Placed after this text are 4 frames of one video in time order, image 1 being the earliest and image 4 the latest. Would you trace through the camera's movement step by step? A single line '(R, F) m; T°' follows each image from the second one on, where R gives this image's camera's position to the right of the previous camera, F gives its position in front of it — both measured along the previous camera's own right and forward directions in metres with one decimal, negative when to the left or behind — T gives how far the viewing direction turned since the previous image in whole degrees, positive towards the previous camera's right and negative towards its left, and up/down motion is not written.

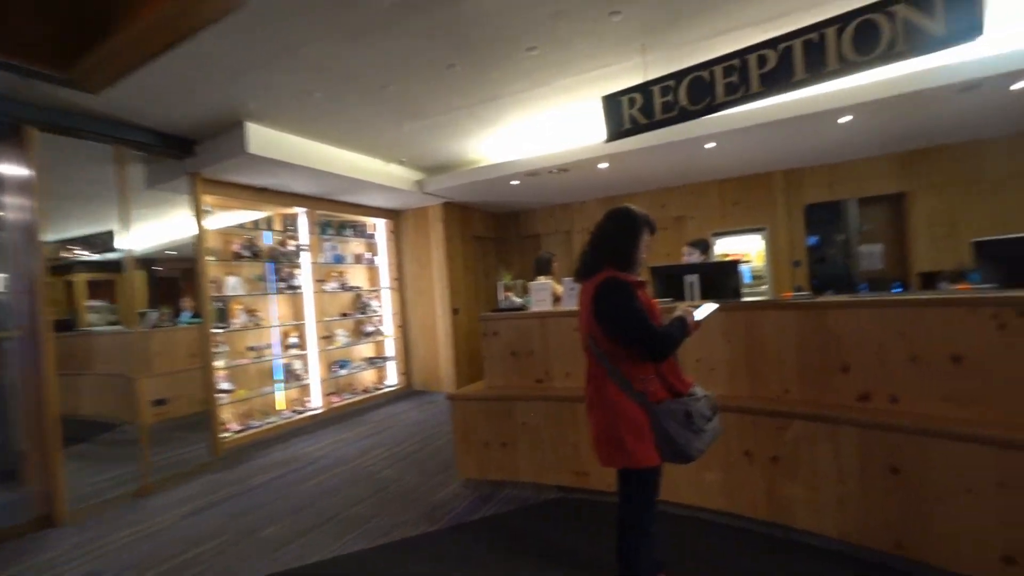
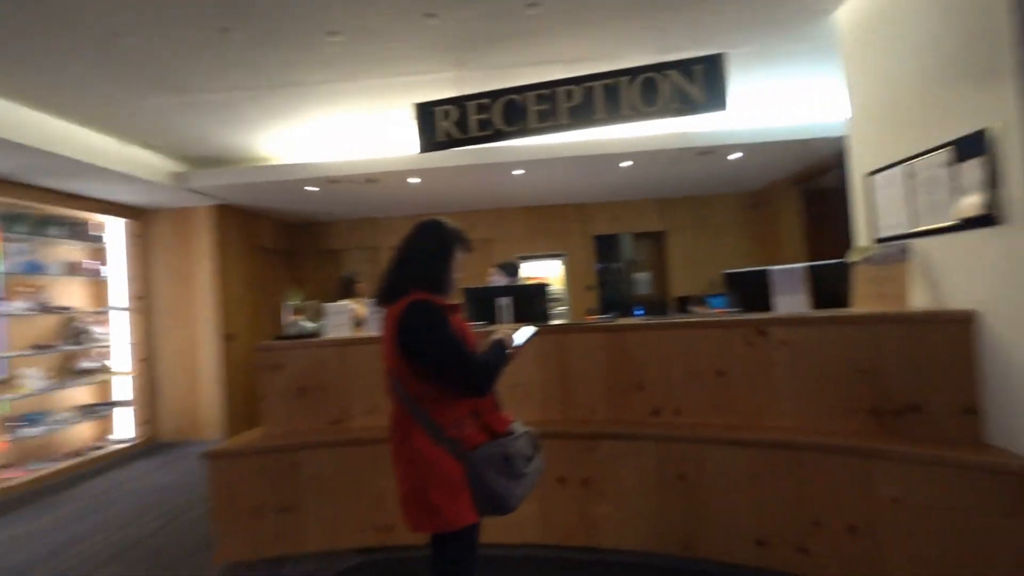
(0.0, +0.3) m; +23°
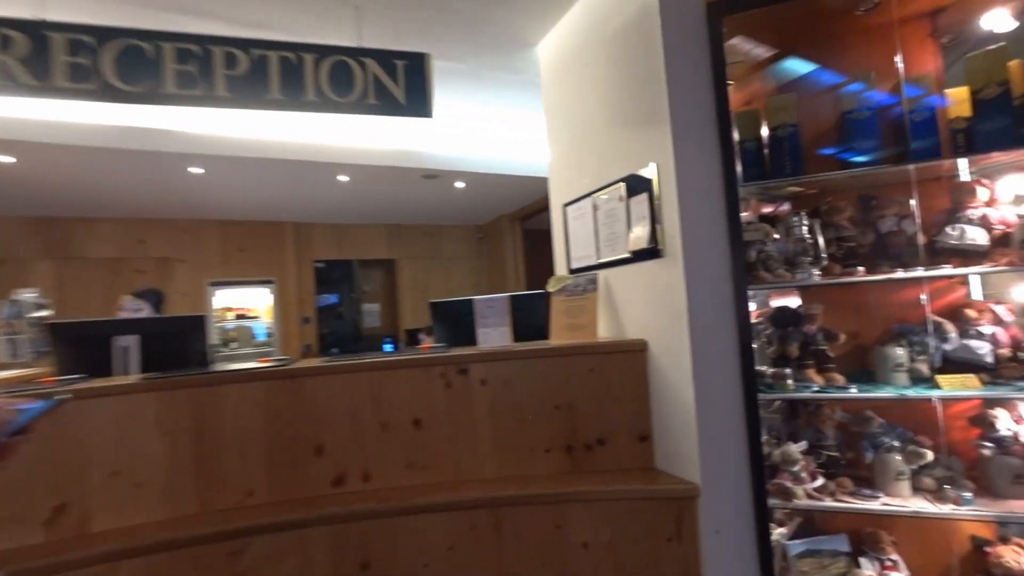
(+0.5, +0.5) m; +29°
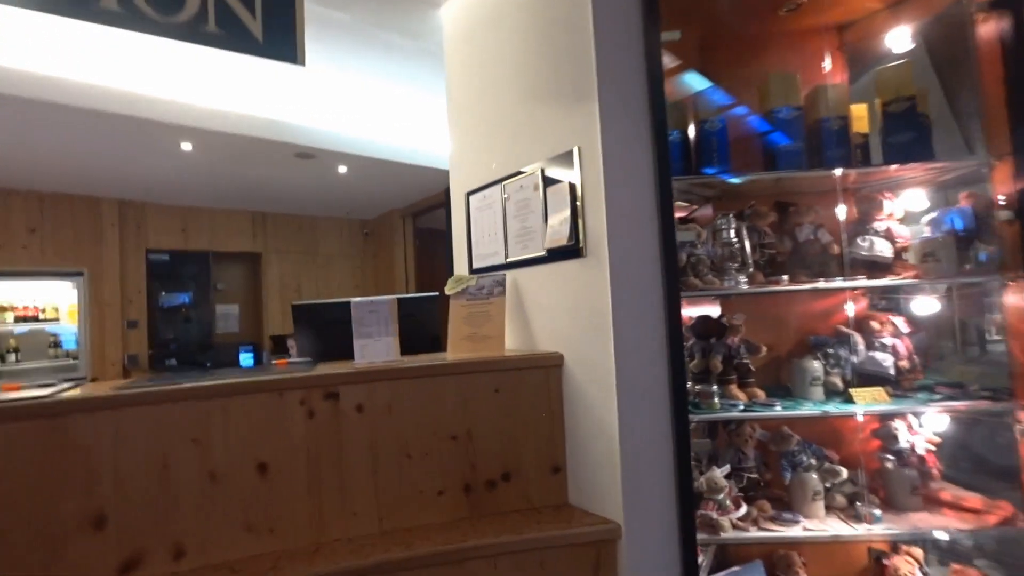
(0.0, +0.4) m; +14°
